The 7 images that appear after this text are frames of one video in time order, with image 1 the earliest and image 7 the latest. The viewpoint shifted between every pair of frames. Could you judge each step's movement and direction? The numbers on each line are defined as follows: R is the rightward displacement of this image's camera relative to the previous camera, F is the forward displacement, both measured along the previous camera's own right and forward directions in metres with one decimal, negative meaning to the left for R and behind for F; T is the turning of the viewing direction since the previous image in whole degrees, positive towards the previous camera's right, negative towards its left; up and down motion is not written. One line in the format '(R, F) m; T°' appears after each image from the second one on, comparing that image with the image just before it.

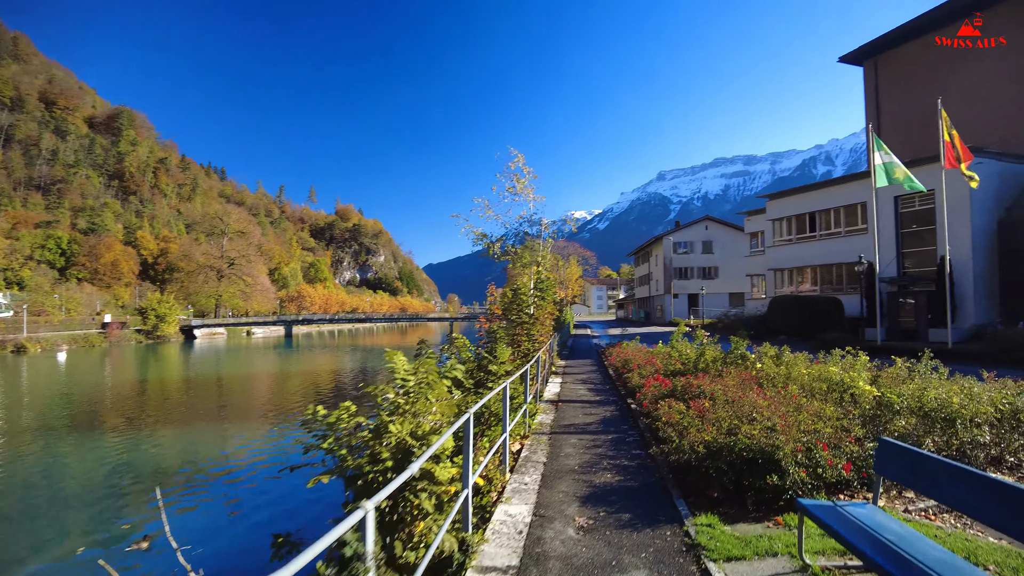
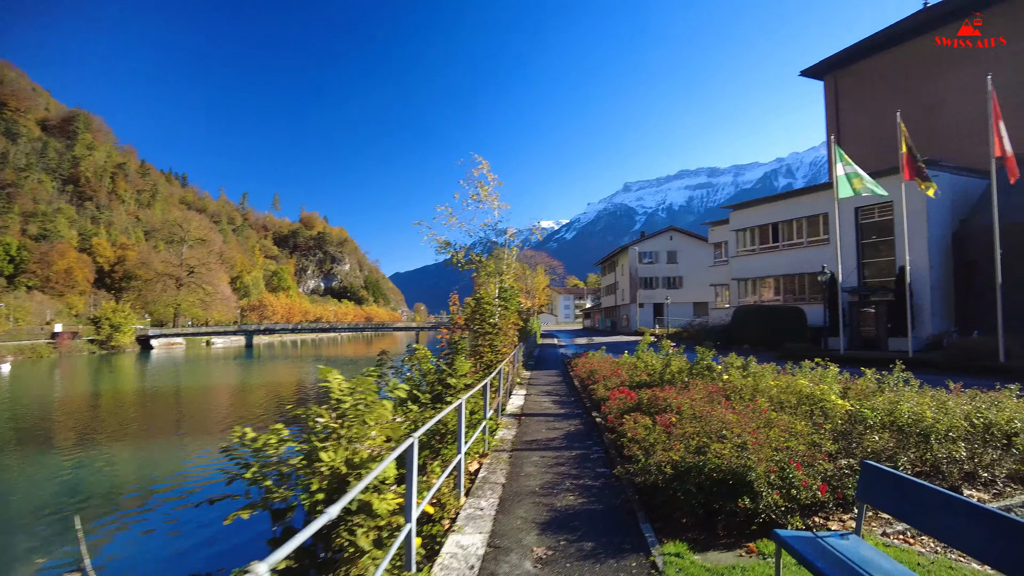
(+0.1, +0.4) m; +3°
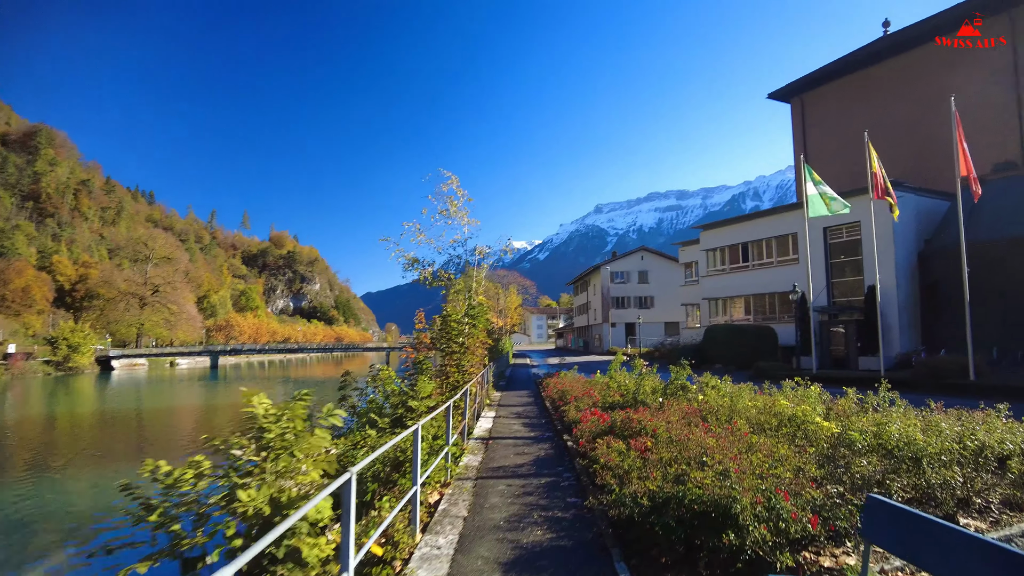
(+0.1, +0.4) m; +3°
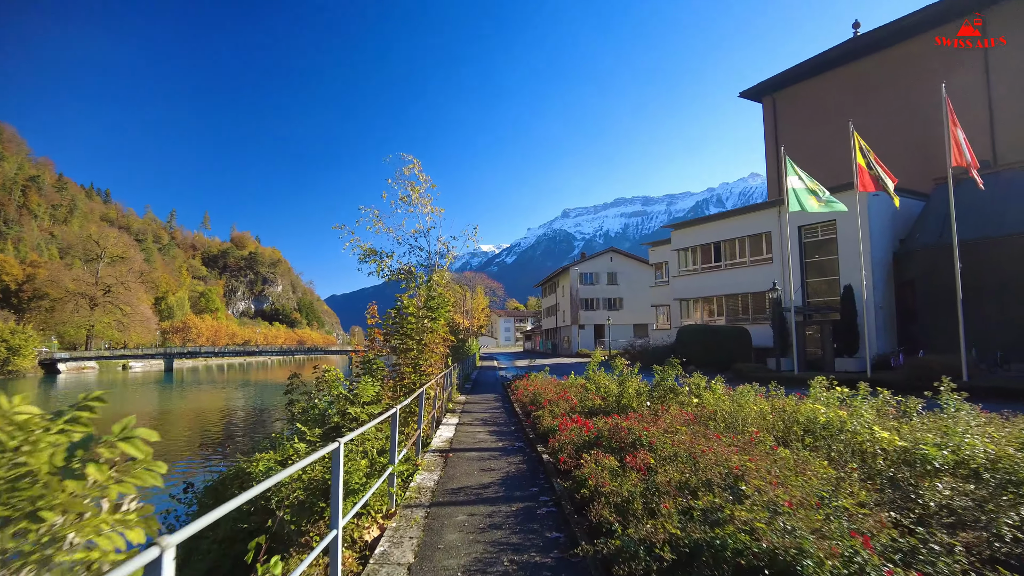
(0.0, +1.2) m; +3°
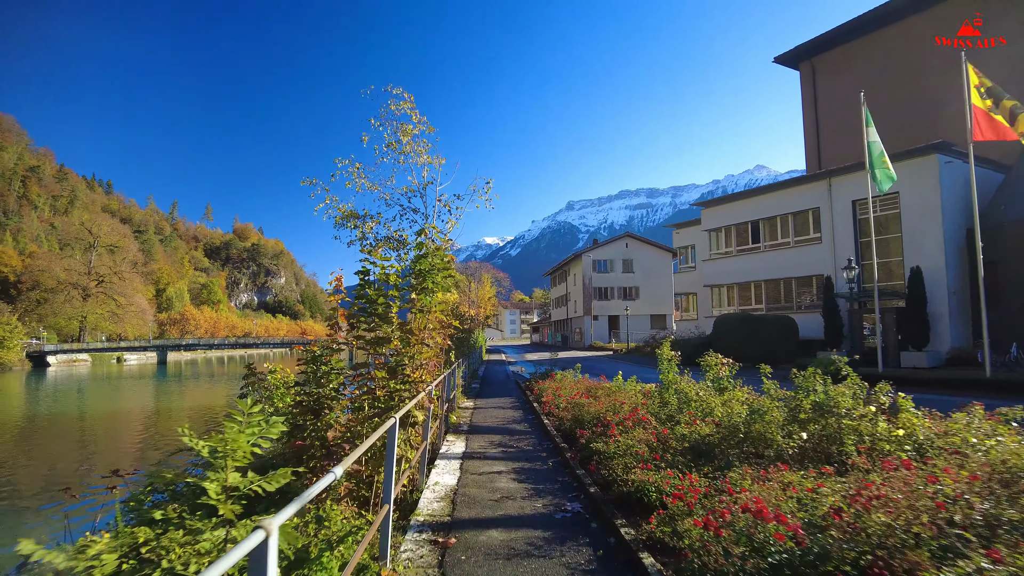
(-0.3, +3.1) m; 0°
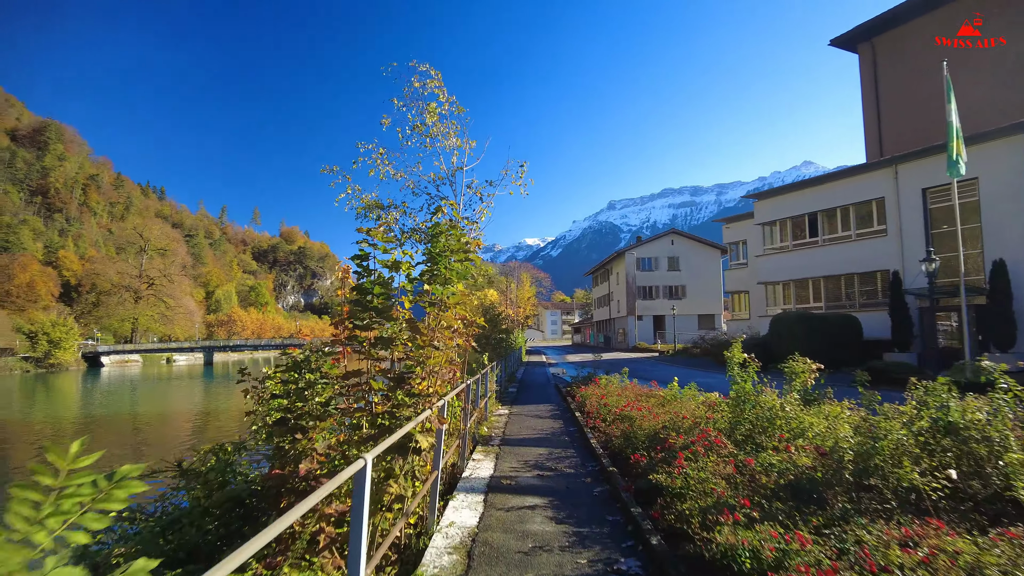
(0.0, +1.0) m; -5°
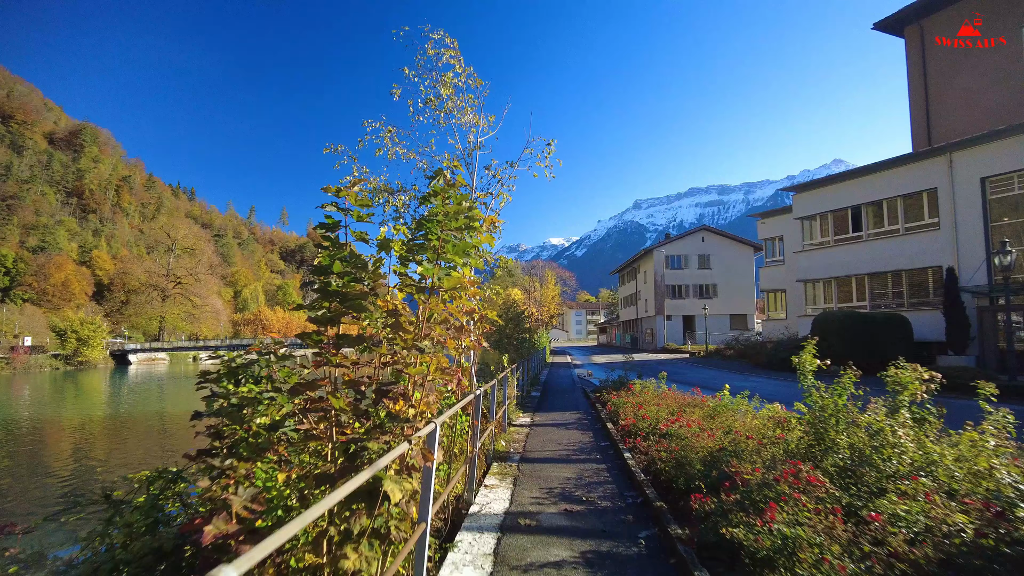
(0.0, +1.0) m; -3°
